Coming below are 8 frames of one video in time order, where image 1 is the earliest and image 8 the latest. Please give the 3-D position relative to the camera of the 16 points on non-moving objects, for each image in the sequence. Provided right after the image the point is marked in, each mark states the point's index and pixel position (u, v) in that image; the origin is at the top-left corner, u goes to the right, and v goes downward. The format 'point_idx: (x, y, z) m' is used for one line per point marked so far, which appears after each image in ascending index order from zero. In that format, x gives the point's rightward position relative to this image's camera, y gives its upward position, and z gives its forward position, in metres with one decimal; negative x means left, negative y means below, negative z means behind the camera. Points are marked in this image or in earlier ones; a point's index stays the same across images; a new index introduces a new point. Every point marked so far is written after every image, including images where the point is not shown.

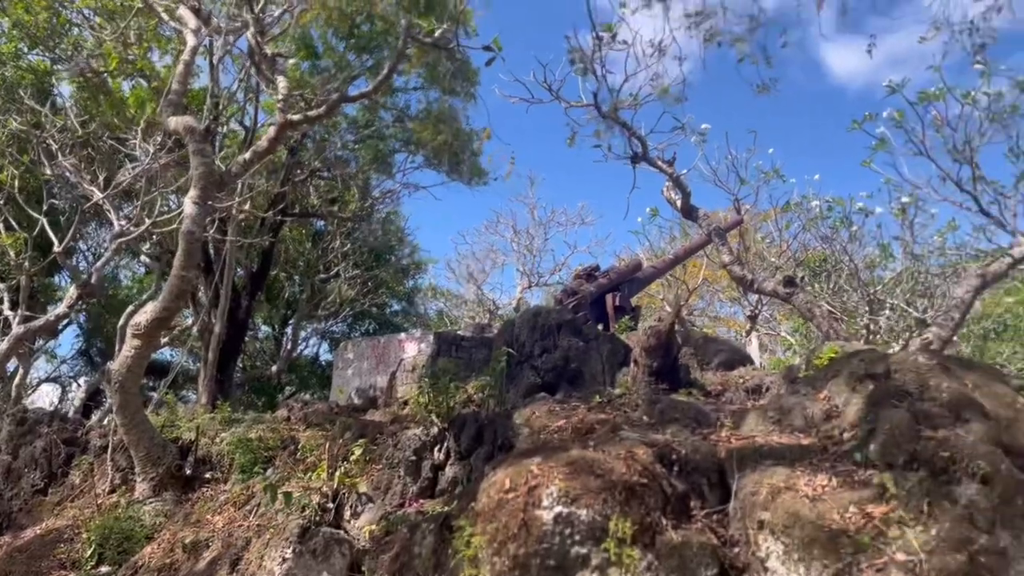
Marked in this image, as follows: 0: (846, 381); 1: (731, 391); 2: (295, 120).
0: (+1.9, -0.5, +5.0) m
1: (+1.5, -0.7, +6.0) m
2: (-2.7, +2.1, +10.4) m
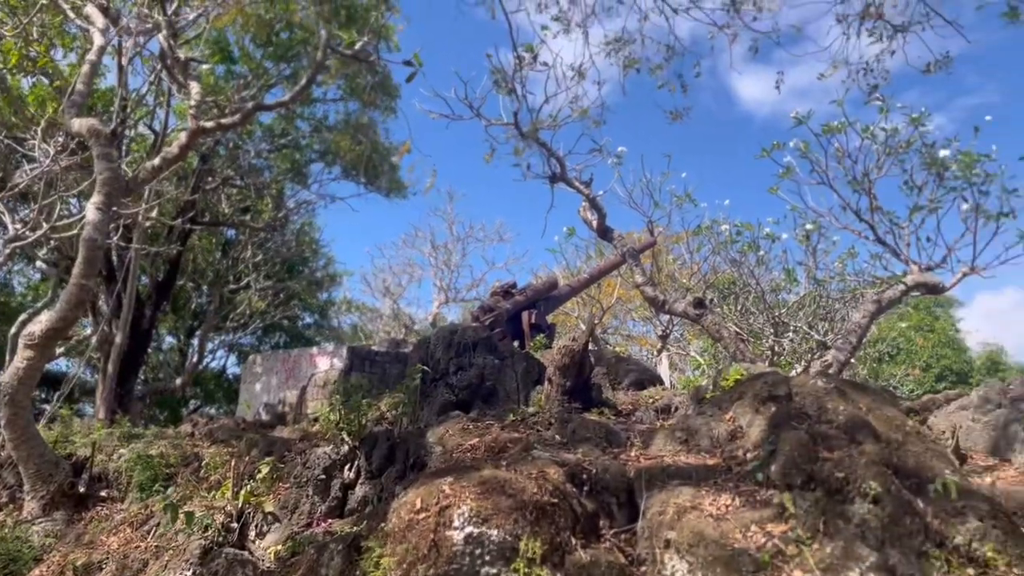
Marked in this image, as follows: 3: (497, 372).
0: (+1.4, -0.7, +5.1) m
1: (+0.9, -0.9, +6.1) m
2: (-3.6, +1.9, +10.1) m
3: (-0.1, -0.7, +6.8) m
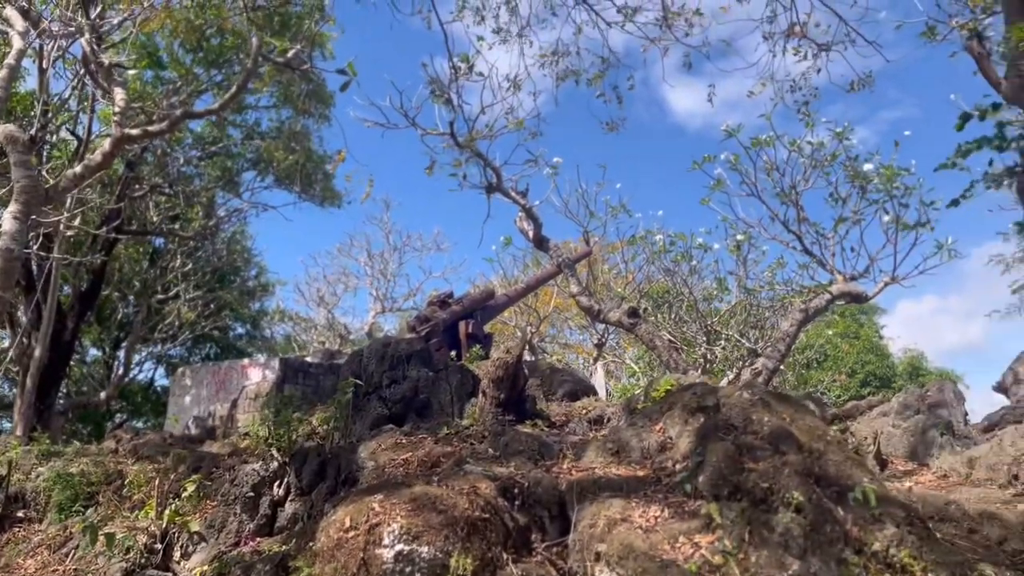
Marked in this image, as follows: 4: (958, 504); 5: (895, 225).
0: (+1.0, -0.8, +5.2) m
1: (+0.4, -1.0, +6.1) m
2: (-4.4, +1.8, +9.8) m
3: (-0.7, -0.8, +6.8) m
4: (+2.9, -1.4, +5.5) m
5: (+7.6, +1.3, +16.8) m
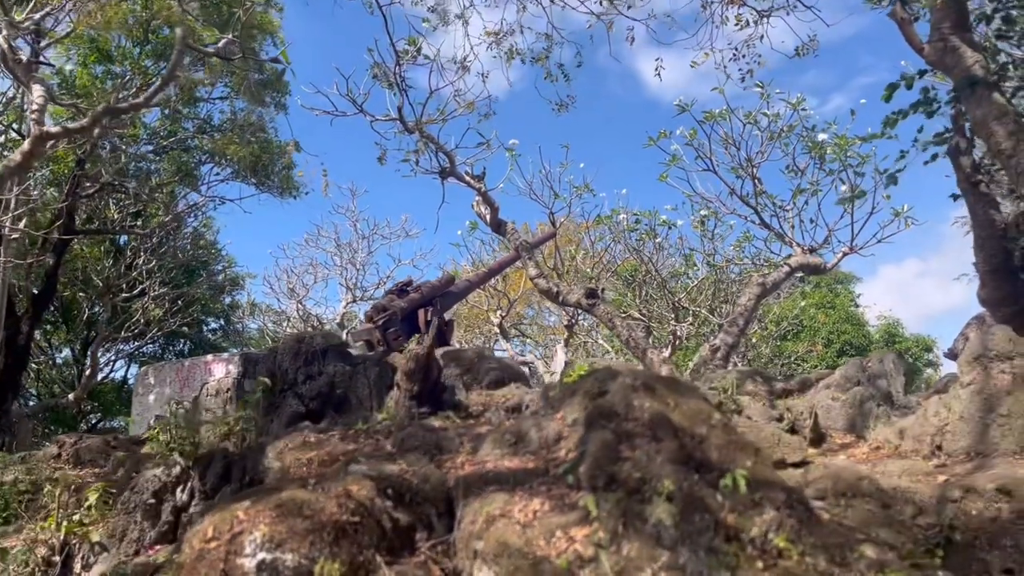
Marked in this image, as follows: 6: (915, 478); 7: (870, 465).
0: (+0.4, -0.7, +5.1) m
1: (-0.2, -0.9, +6.0) m
2: (-5.2, +1.8, +9.5) m
3: (-1.3, -0.7, +6.7) m
4: (+2.3, -1.2, +5.4) m
5: (+6.8, +1.8, +16.8) m
6: (+2.7, -1.3, +5.7) m
7: (+2.7, -1.3, +6.3) m
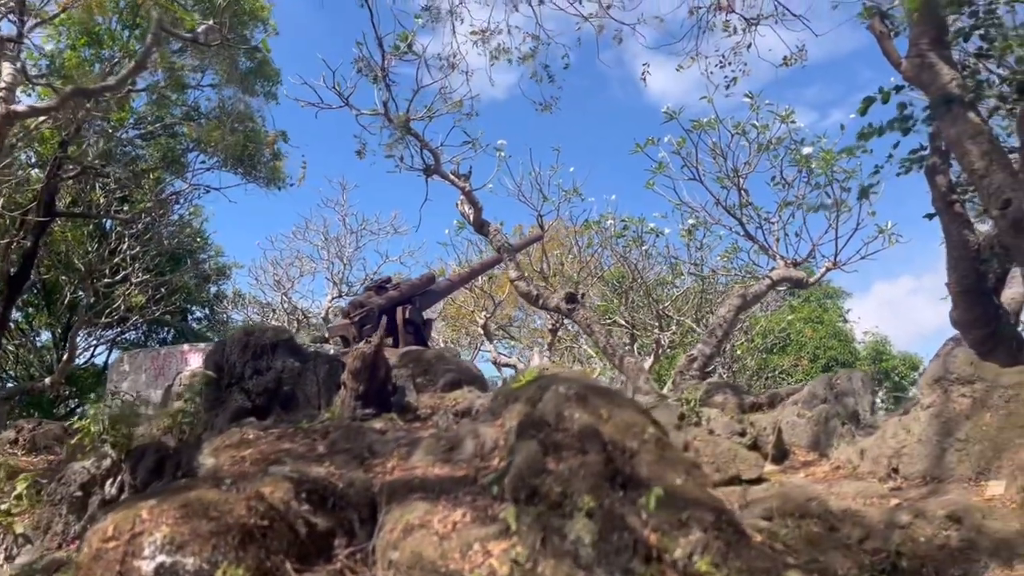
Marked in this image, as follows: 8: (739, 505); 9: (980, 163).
0: (+0.1, -0.7, +4.9) m
1: (-0.5, -0.9, +5.9) m
2: (-5.4, +2.0, +9.4) m
3: (-1.6, -0.7, +6.5) m
4: (+1.9, -1.3, +5.3) m
5: (+6.4, +1.5, +16.7) m
6: (+2.3, -1.4, +5.5) m
7: (+2.3, -1.4, +6.1) m
8: (+1.4, -1.4, +5.3) m
9: (+3.7, +1.0, +6.7) m
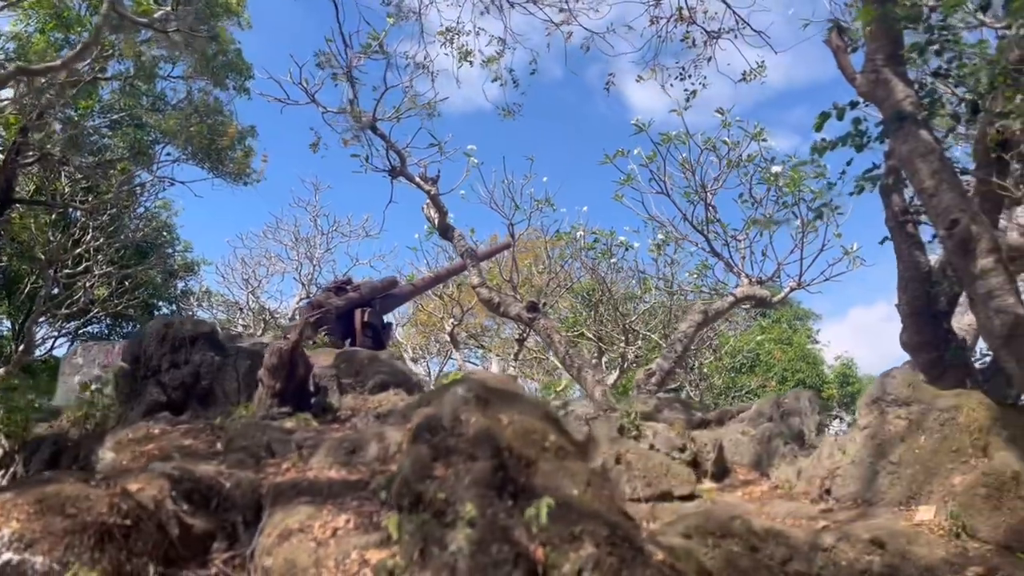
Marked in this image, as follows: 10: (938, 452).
0: (-0.4, -0.7, +4.7) m
1: (-1.0, -0.9, +5.6) m
2: (-5.9, +2.1, +9.0) m
3: (-2.2, -0.6, +6.2) m
4: (+1.4, -1.4, +5.1) m
5: (+5.7, +1.1, +16.6) m
6: (+1.8, -1.5, +5.4) m
7: (+1.7, -1.5, +6.0) m
8: (+0.9, -1.4, +5.1) m
9: (+3.3, +0.8, +6.6) m
10: (+2.7, -1.0, +5.4) m
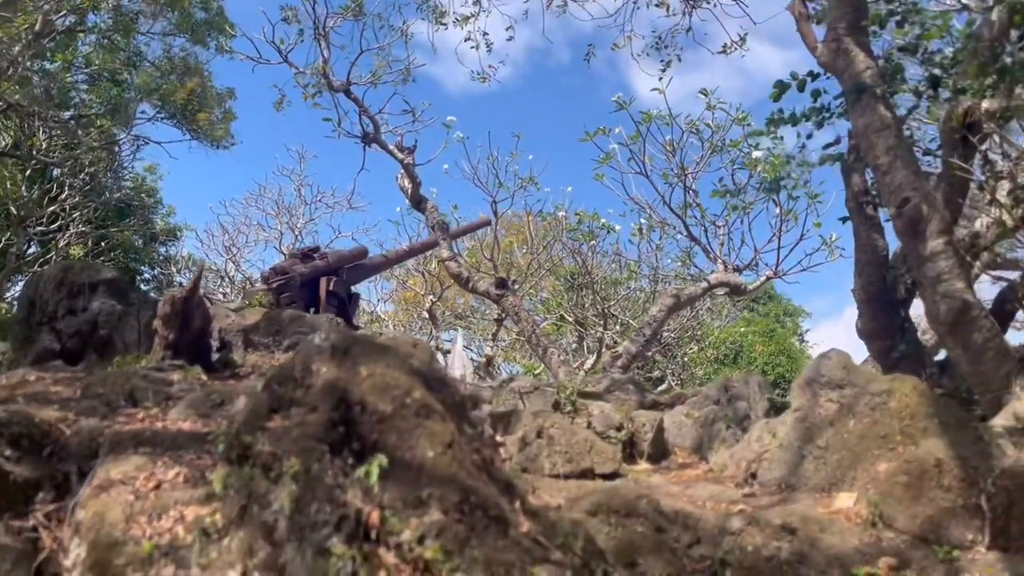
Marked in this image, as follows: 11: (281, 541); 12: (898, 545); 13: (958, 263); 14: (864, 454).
0: (-1.0, -0.4, +4.4) m
1: (-1.6, -0.5, +5.3) m
2: (-6.3, +2.7, +8.6) m
3: (-2.7, -0.2, +5.9) m
4: (+0.8, -1.2, +4.8) m
5: (+5.2, +1.4, +16.3) m
6: (+1.2, -1.3, +5.1) m
7: (+1.1, -1.3, +5.7) m
8: (+0.3, -1.2, +4.8) m
9: (+2.8, +1.0, +6.3) m
10: (+2.1, -0.9, +5.0) m
11: (-0.8, -0.8, +2.8) m
12: (+2.0, -1.3, +4.4) m
13: (+3.1, +0.2, +6.0) m
14: (+2.1, -1.0, +5.0) m
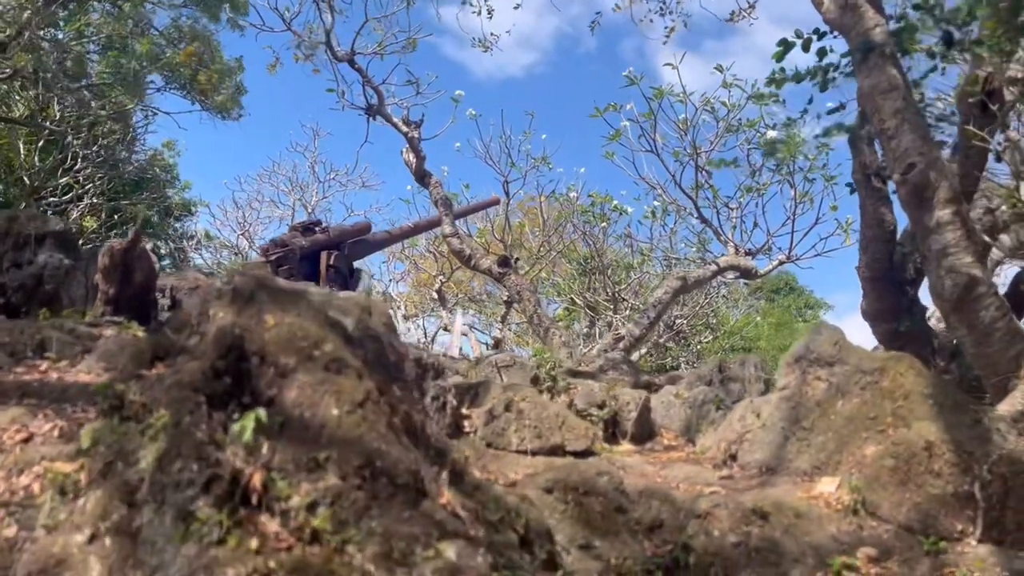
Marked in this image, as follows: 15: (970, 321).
0: (-1.2, -0.2, +4.1) m
1: (-1.8, -0.3, +5.0) m
2: (-6.4, +3.2, +8.4) m
3: (-2.9, +0.1, +5.6) m
4: (+0.6, -1.0, +4.4) m
5: (+5.3, +1.6, +15.8) m
6: (+1.0, -1.1, +4.7) m
7: (+0.9, -1.1, +5.3) m
8: (0.0, -1.0, +4.4) m
9: (+2.6, +1.1, +5.8) m
10: (+1.9, -0.7, +4.6) m
11: (-1.1, -0.6, +2.5) m
12: (+1.7, -1.2, +4.0) m
13: (+3.0, +0.3, +5.5) m
14: (+1.8, -0.8, +4.6) m
15: (+2.9, -0.2, +5.4) m
